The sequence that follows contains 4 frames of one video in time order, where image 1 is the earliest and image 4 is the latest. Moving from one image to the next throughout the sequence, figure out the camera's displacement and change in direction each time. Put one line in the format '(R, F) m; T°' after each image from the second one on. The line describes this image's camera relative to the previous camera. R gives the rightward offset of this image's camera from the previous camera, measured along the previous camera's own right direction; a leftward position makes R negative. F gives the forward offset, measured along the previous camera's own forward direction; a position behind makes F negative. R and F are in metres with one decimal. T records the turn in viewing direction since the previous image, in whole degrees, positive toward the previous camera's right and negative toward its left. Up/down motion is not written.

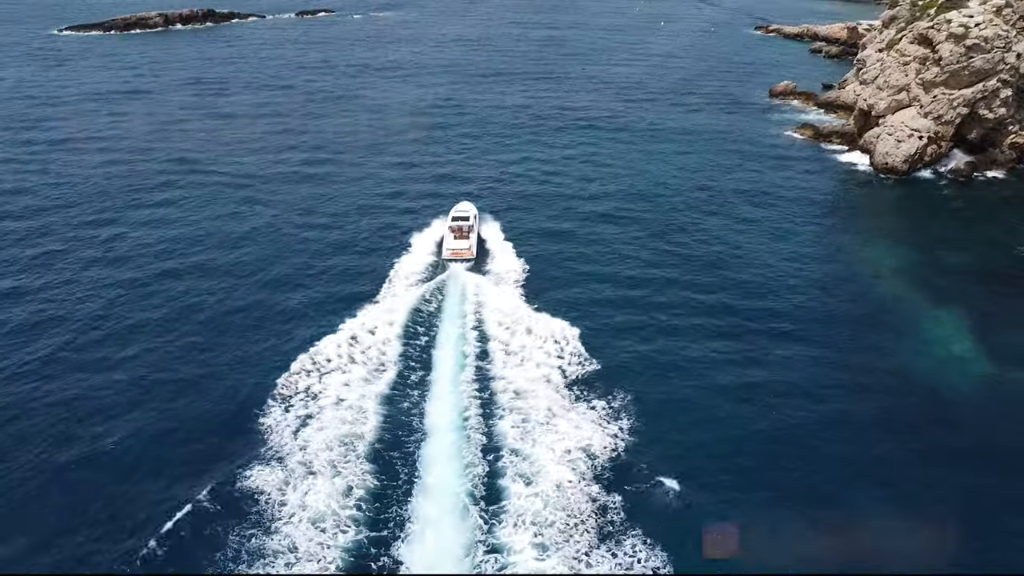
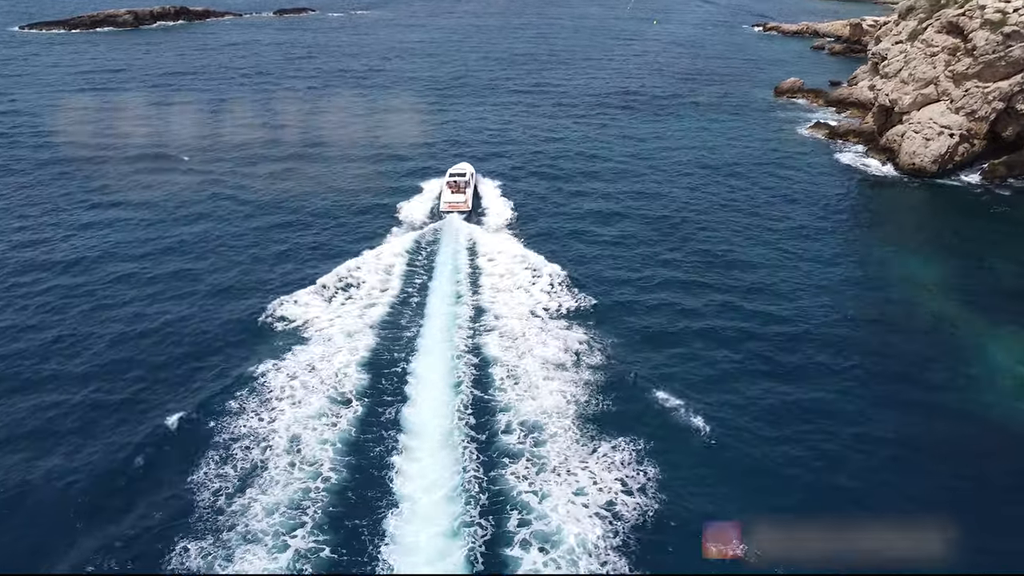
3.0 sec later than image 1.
(-0.4, +8.9) m; +1°
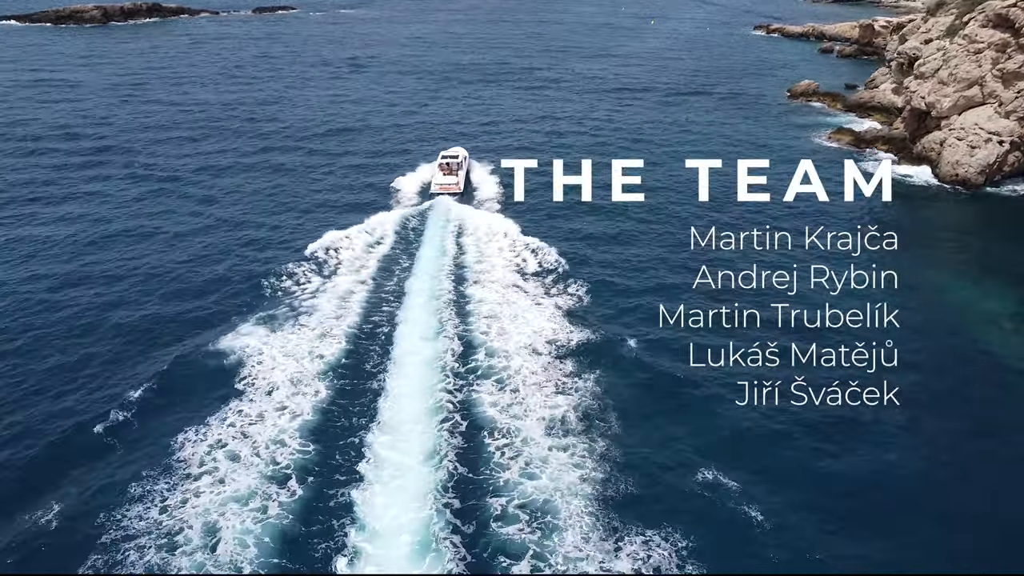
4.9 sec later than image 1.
(-0.4, +10.0) m; +1°
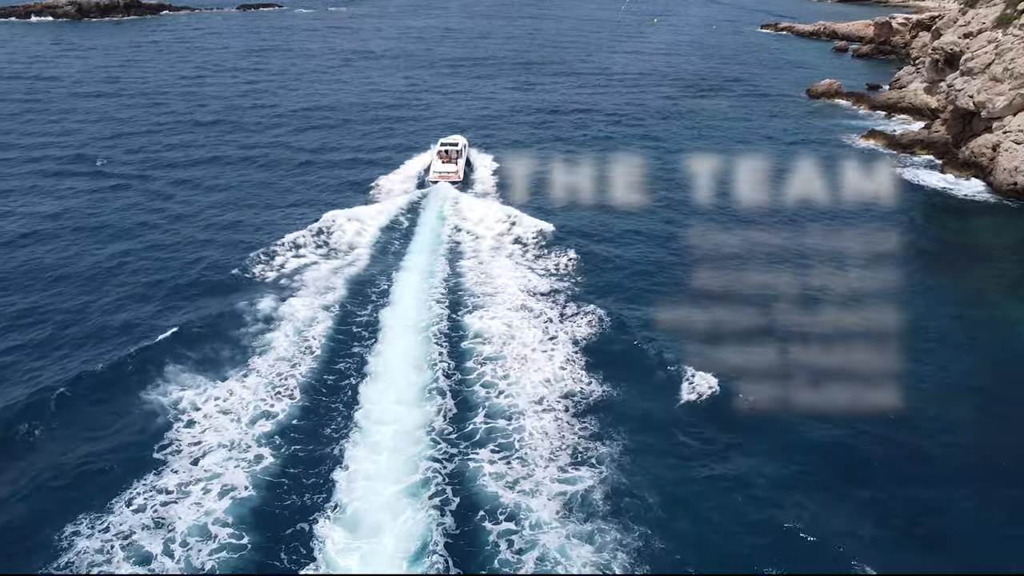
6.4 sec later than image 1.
(-0.6, +8.9) m; +1°
